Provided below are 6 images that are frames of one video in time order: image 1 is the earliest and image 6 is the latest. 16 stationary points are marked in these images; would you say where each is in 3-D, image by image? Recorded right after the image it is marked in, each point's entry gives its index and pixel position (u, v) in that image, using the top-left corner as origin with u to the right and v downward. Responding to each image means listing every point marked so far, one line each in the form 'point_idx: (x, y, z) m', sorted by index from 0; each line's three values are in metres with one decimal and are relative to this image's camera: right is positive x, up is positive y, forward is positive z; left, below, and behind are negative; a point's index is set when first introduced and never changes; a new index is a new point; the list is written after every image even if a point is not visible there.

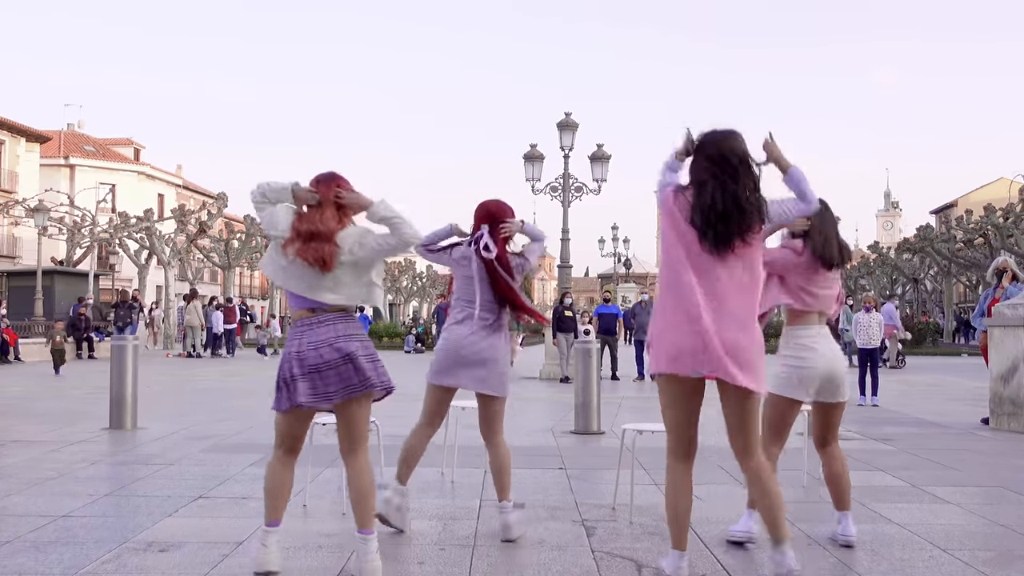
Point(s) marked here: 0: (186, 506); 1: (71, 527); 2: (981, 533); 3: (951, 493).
0: (-2.0, -1.4, +6.3) m
1: (-2.6, -1.4, +5.8) m
2: (+2.7, -1.4, +5.9) m
3: (+3.1, -1.4, +7.2) m
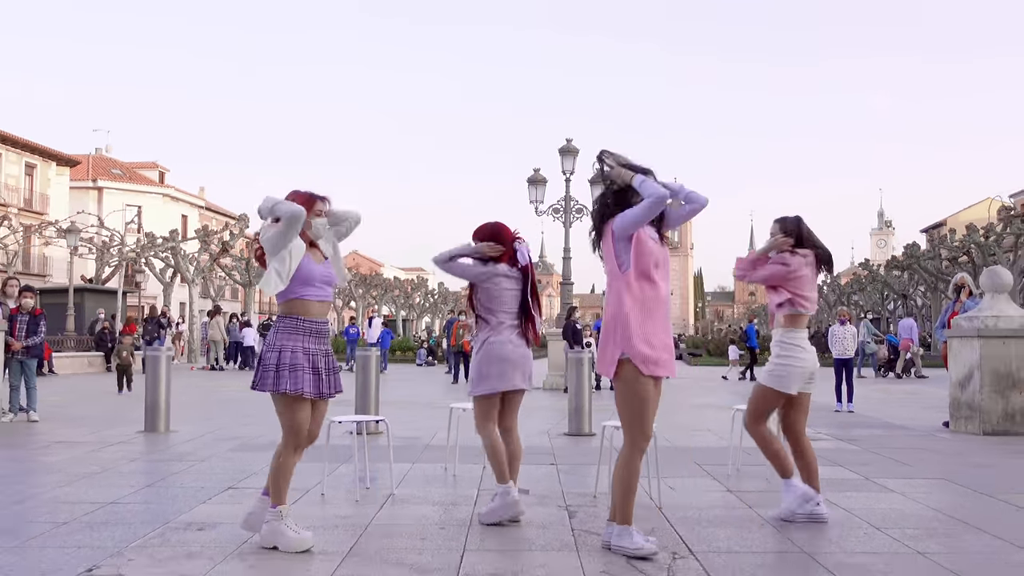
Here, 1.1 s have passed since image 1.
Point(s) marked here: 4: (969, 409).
0: (-2.1, -1.5, +7.2) m
1: (-2.6, -1.5, +6.7) m
2: (+2.7, -1.5, +6.7) m
3: (+3.1, -1.5, +8.0) m
4: (+4.3, -1.1, +9.2) m
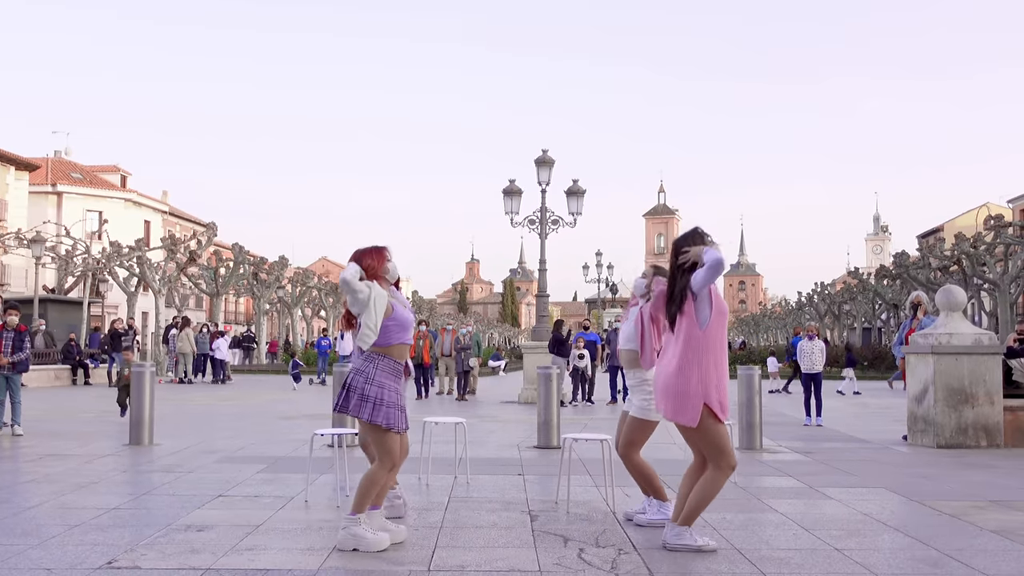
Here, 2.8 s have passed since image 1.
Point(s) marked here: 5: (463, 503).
0: (-2.3, -1.7, +8.0) m
1: (-2.8, -1.7, +7.4) m
2: (+2.5, -1.7, +7.5) m
3: (+2.8, -1.8, +8.8) m
4: (+4.0, -1.3, +10.0) m
5: (-0.4, -1.6, +7.6) m
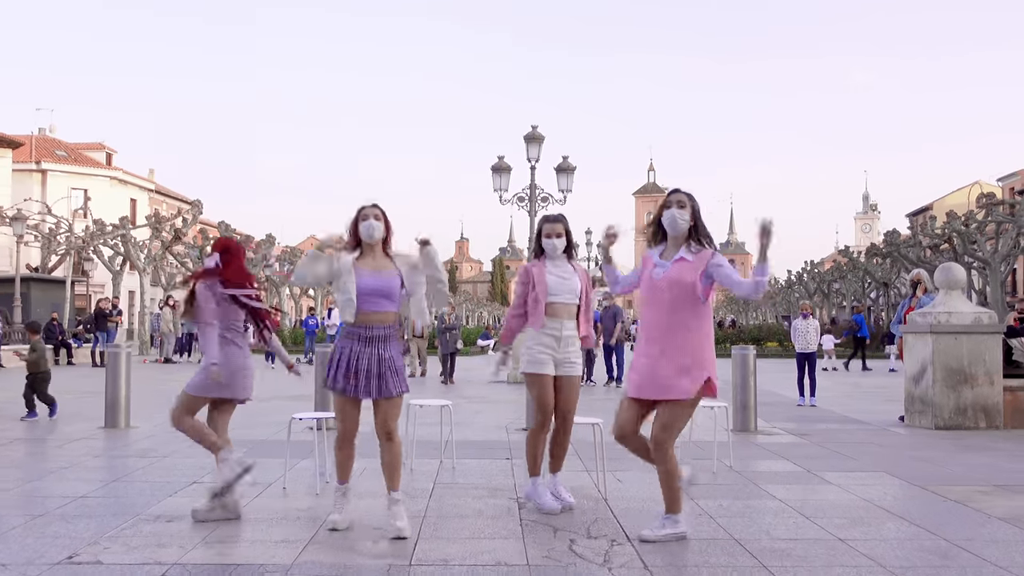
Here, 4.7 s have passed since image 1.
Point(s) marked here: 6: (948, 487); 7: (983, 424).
0: (-2.4, -1.5, +7.6) m
1: (-2.9, -1.5, +7.1) m
2: (+2.4, -1.6, +7.2) m
3: (+2.7, -1.6, +8.5) m
4: (+3.9, -1.1, +9.7) m
5: (-0.5, -1.4, +7.2) m
6: (+3.4, -1.5, +7.9) m
7: (+4.4, -1.3, +9.5) m
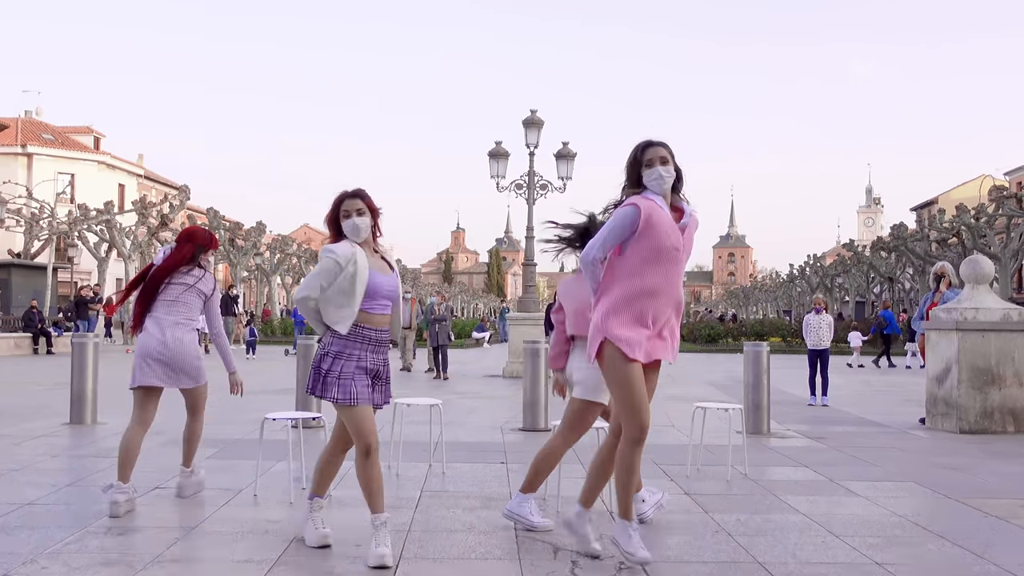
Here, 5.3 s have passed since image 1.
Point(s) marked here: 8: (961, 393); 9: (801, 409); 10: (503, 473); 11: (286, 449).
0: (-2.5, -1.4, +6.9) m
1: (-3.0, -1.4, +6.3) m
2: (+2.3, -1.5, +6.5) m
3: (+2.7, -1.5, +7.8) m
4: (+3.9, -1.0, +9.0) m
5: (-0.5, -1.3, +6.5) m
6: (+3.3, -1.5, +7.2) m
7: (+4.3, -1.2, +8.7) m
8: (+3.9, -0.9, +8.8) m
9: (+3.5, -1.5, +12.2) m
10: (-0.1, -1.3, +7.5) m
11: (-1.8, -1.3, +8.2) m
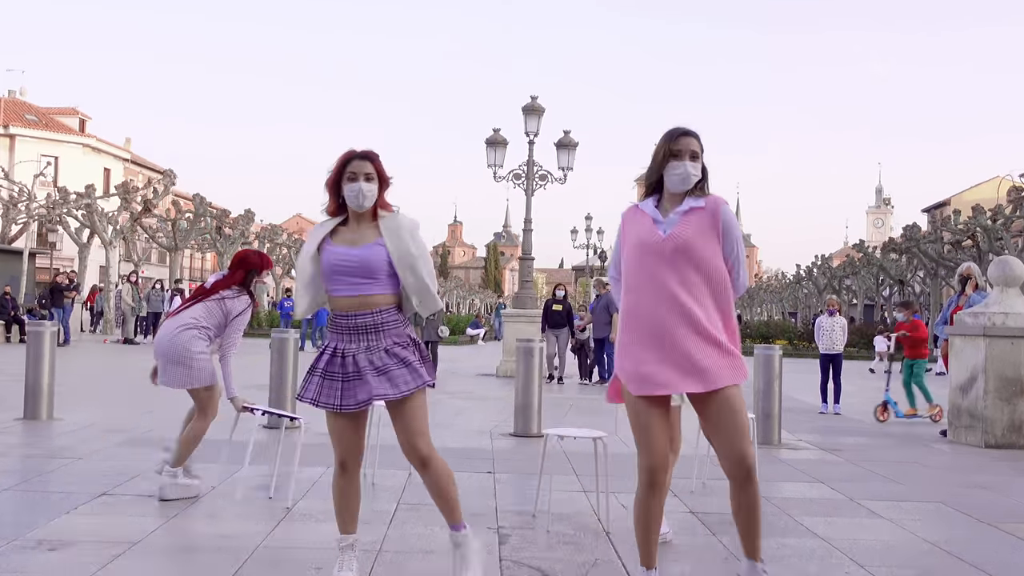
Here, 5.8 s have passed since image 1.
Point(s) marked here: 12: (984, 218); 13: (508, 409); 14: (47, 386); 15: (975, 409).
0: (-2.5, -1.3, +6.1) m
1: (-3.1, -1.3, +5.6) m
2: (+2.2, -1.5, +5.7) m
3: (+2.6, -1.5, +7.0) m
4: (+3.8, -1.1, +8.2) m
5: (-0.6, -1.3, +5.8) m
6: (+3.3, -1.5, +6.4) m
7: (+4.3, -1.2, +8.0) m
8: (+3.9, -0.9, +8.0) m
9: (+3.4, -1.5, +11.4) m
10: (-0.1, -1.3, +6.7) m
11: (-1.9, -1.2, +7.5) m
12: (+8.9, +1.3, +19.2) m
13: (0.0, -1.2, +10.1) m
14: (-4.1, -0.9, +8.9) m
15: (+3.8, -1.0, +8.2) m
